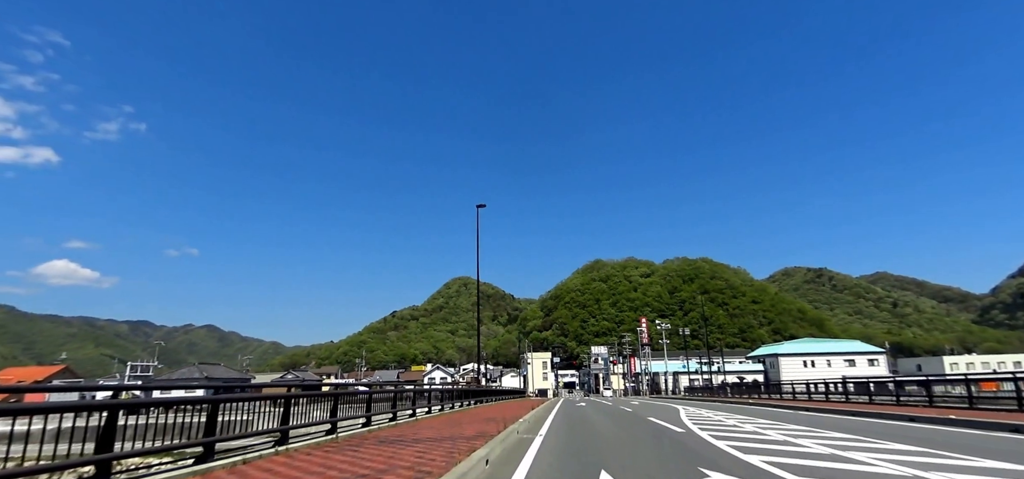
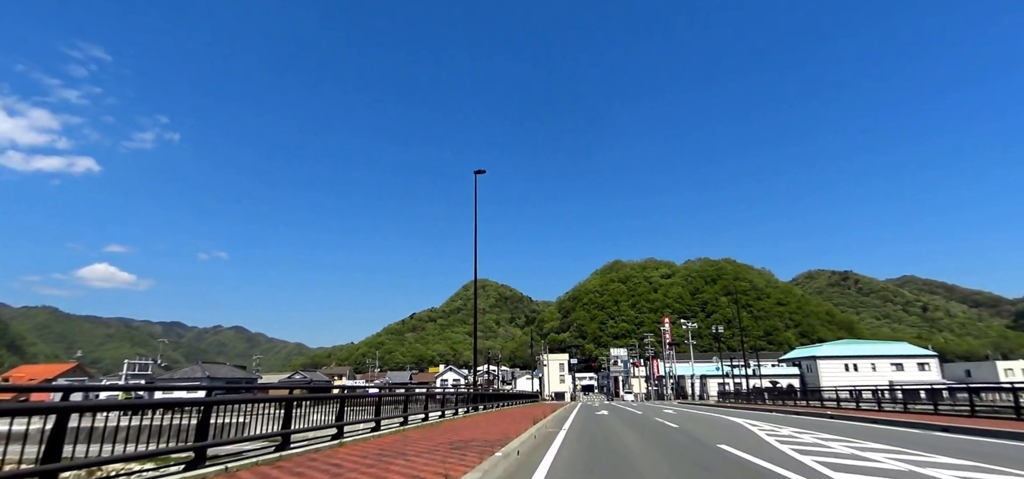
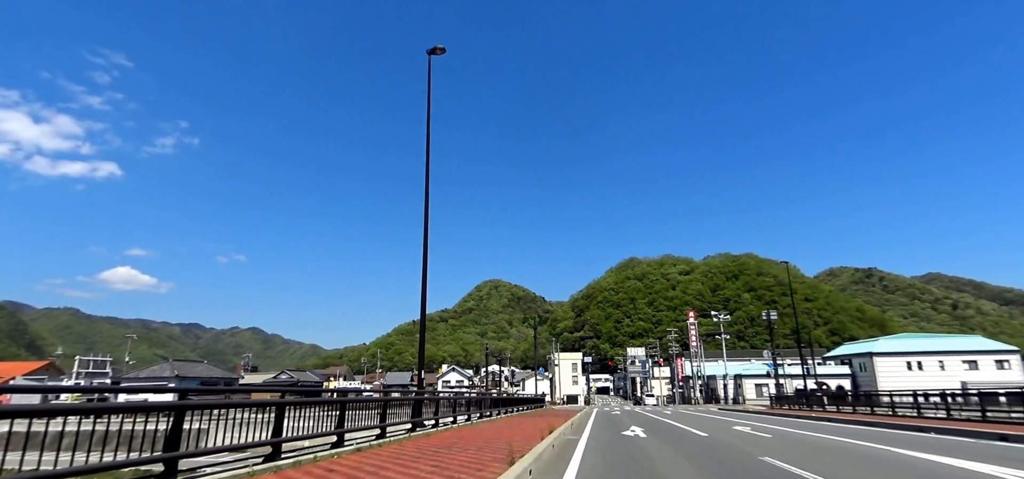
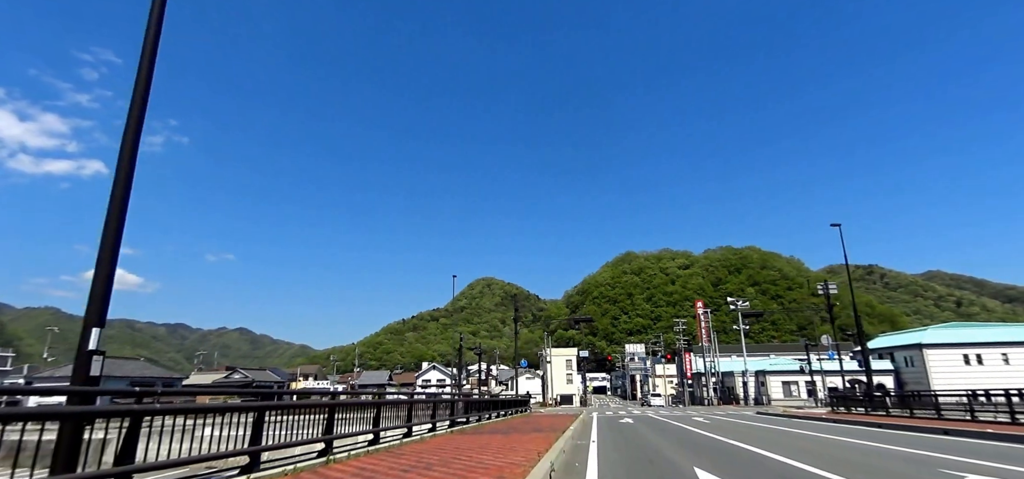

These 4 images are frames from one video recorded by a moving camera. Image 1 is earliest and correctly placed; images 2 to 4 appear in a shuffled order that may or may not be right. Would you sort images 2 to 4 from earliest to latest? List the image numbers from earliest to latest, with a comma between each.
2, 3, 4
